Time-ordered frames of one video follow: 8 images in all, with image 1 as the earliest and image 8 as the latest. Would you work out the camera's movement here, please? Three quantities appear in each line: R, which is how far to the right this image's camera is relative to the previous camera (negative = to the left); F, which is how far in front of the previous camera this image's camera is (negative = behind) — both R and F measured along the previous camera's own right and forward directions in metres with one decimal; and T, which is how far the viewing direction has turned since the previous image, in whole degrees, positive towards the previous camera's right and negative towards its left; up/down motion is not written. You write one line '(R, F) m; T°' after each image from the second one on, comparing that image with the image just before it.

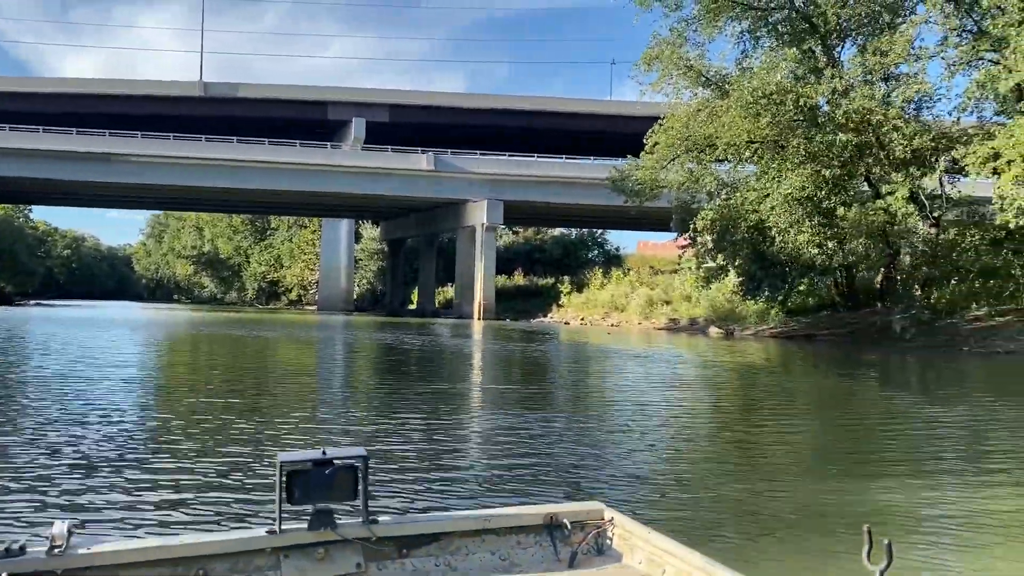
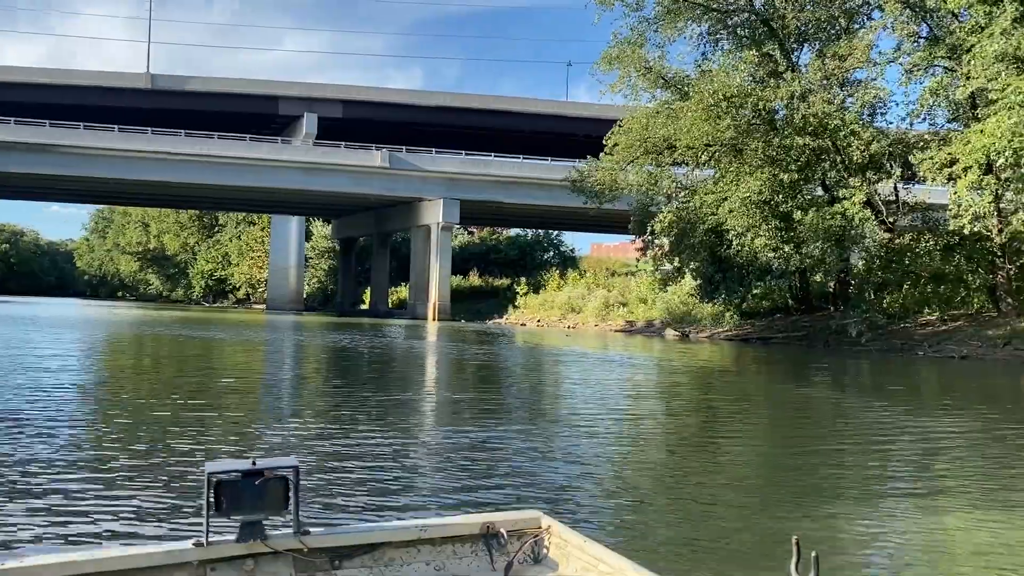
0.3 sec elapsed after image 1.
(-0.1, +0.4) m; +3°
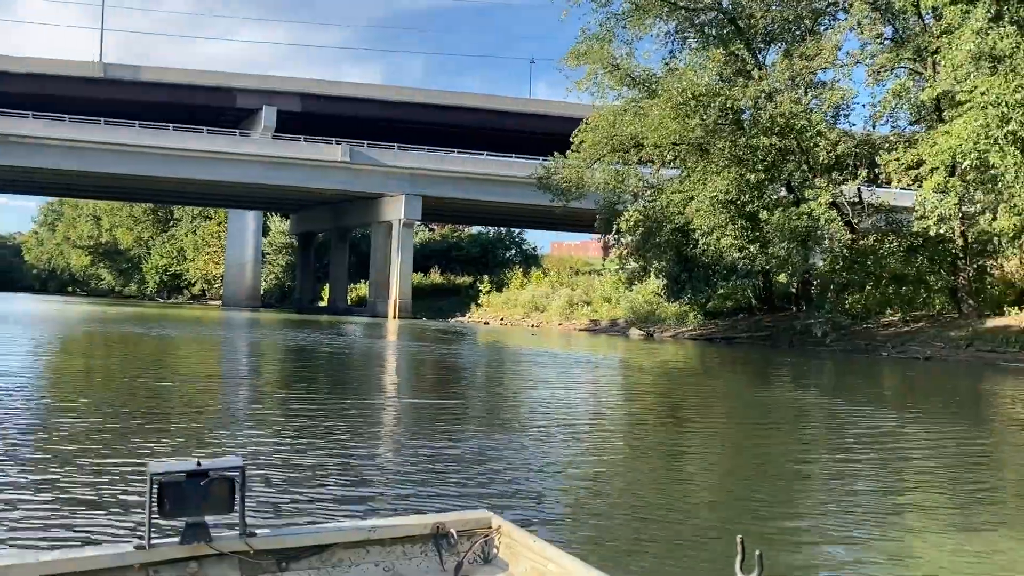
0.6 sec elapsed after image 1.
(-0.1, +0.3) m; +3°
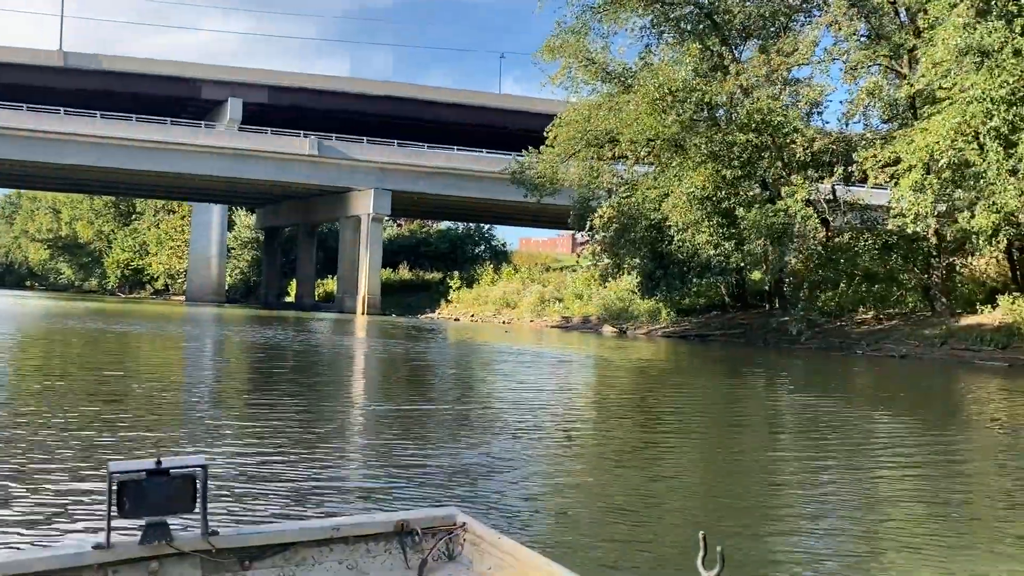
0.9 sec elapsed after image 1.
(-0.1, +0.3) m; +2°
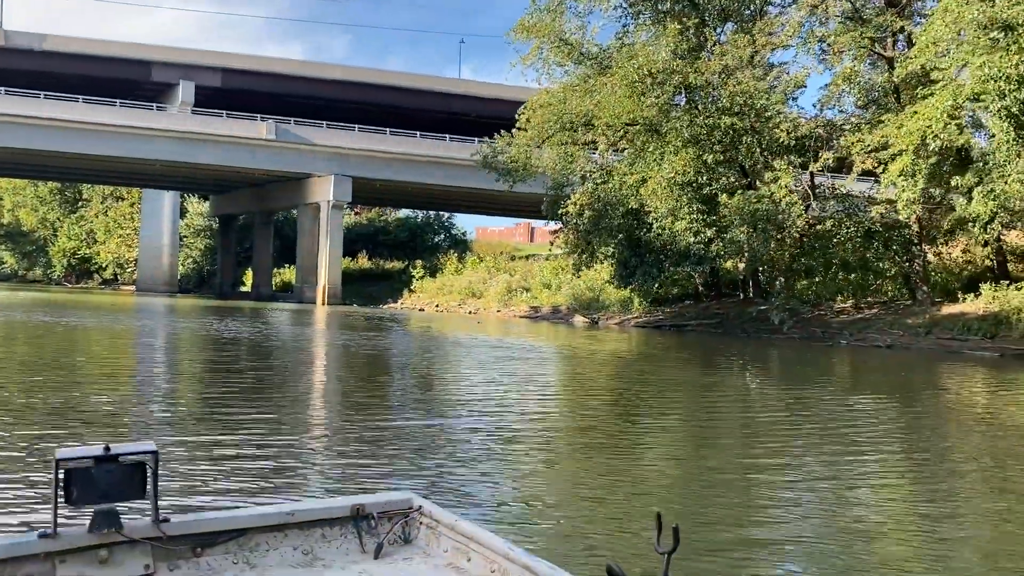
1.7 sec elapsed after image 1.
(-0.4, +0.8) m; +3°
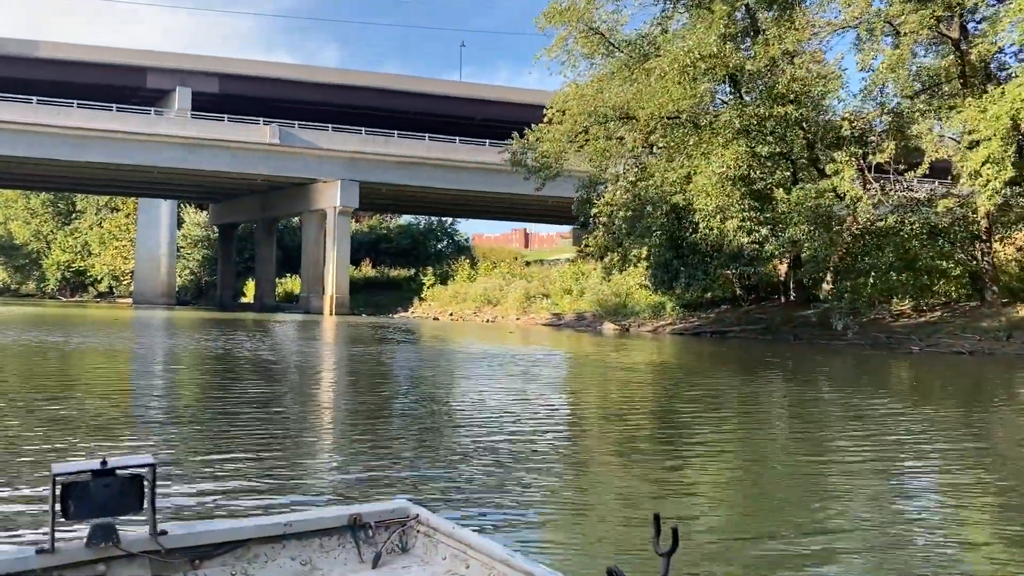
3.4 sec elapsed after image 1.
(-0.9, +1.5) m; 0°
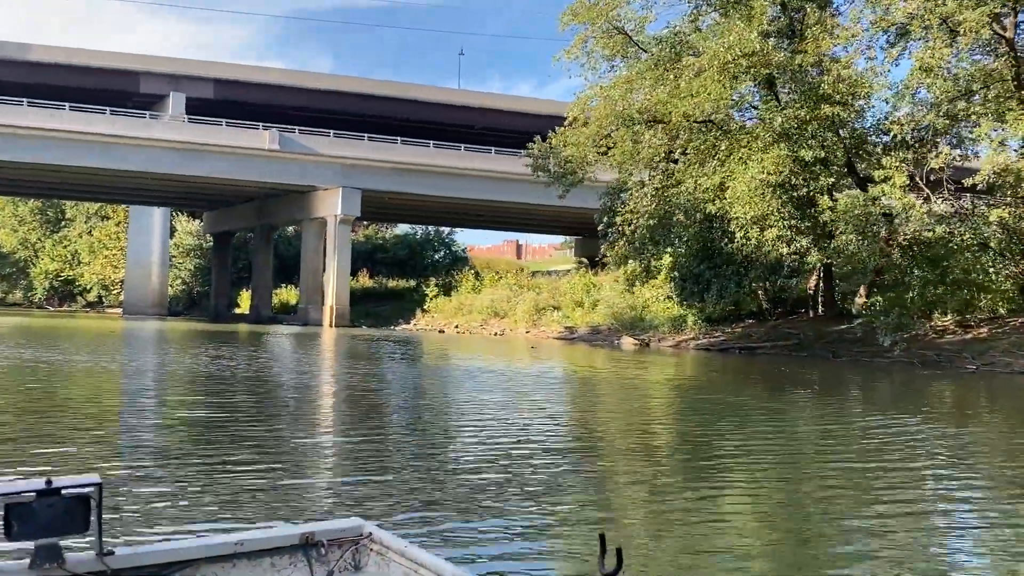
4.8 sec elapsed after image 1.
(-0.6, +1.2) m; +1°
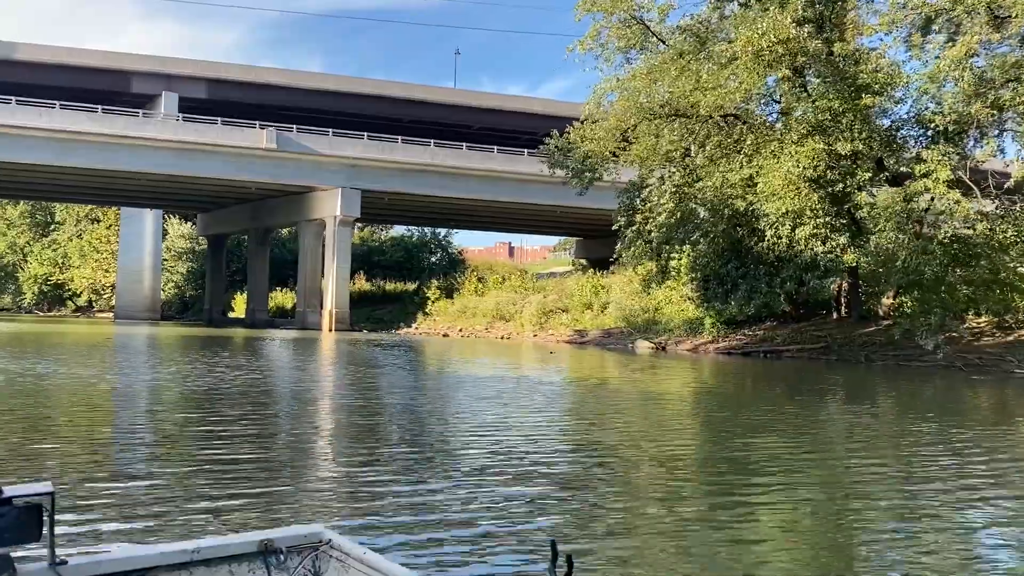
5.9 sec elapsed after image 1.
(-0.5, +0.9) m; +1°
